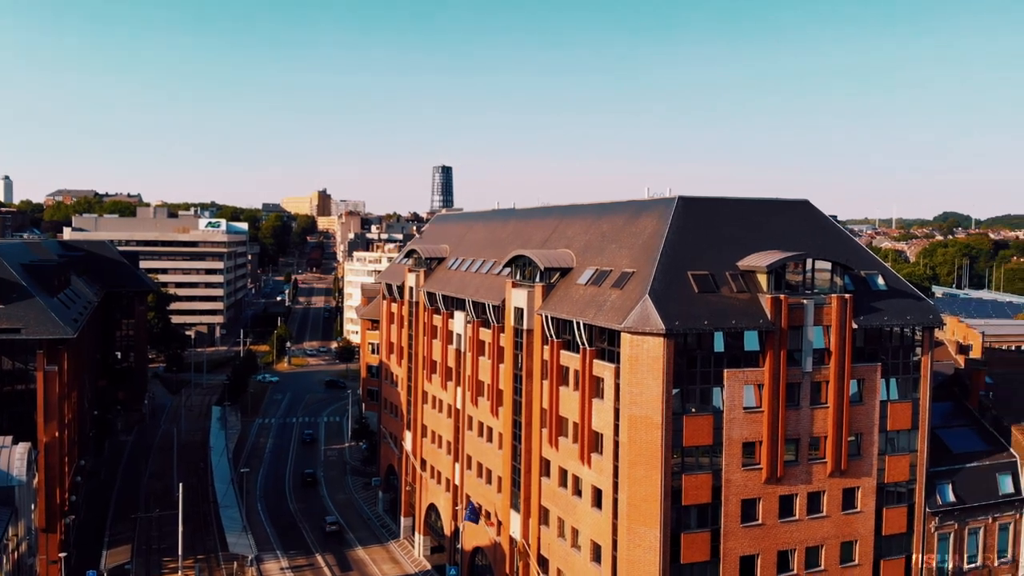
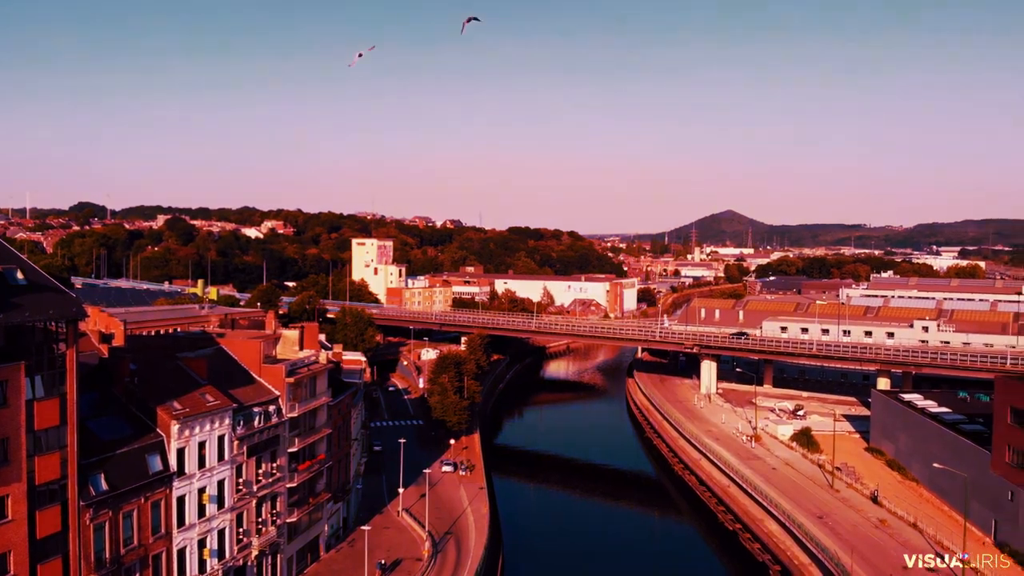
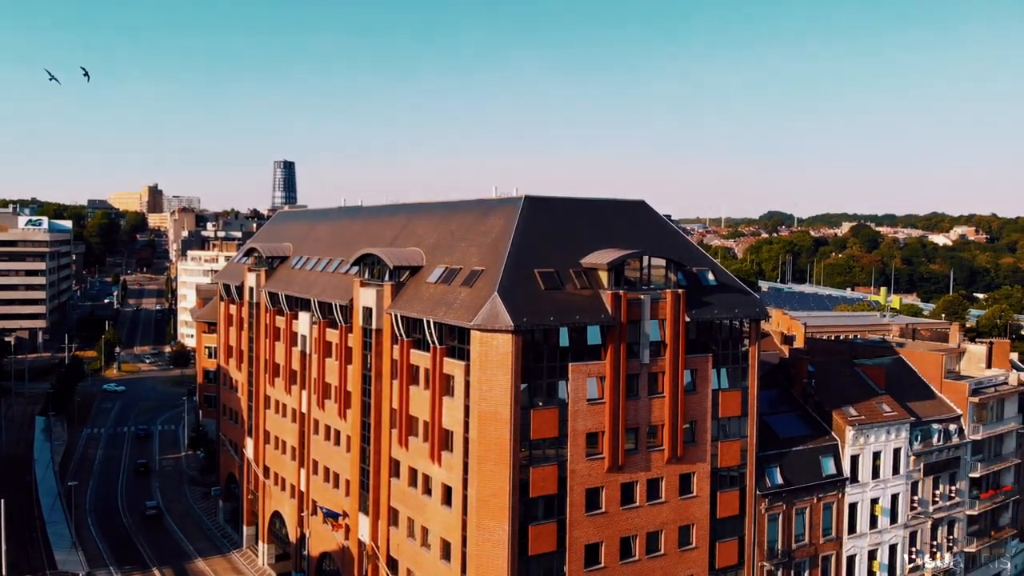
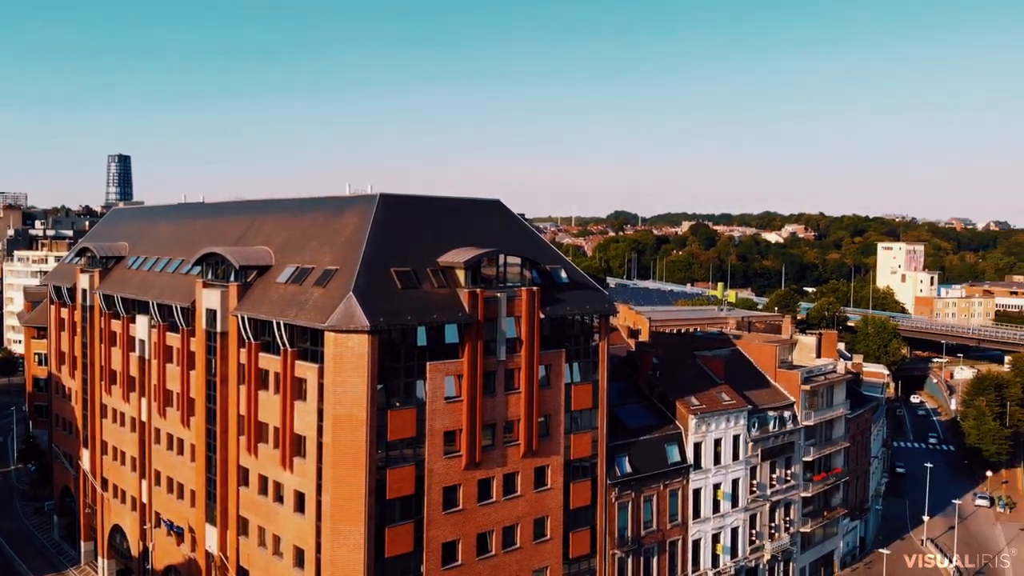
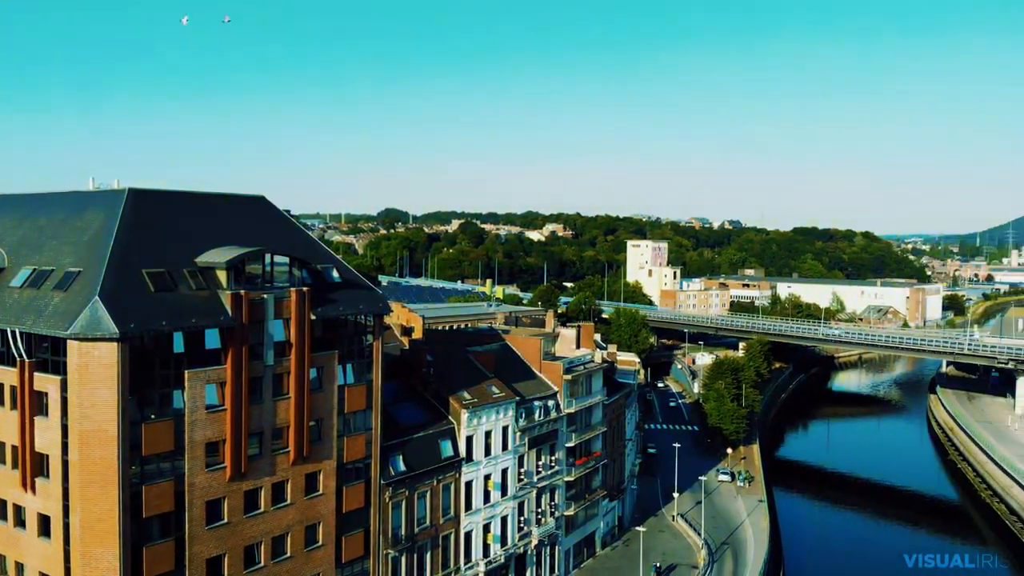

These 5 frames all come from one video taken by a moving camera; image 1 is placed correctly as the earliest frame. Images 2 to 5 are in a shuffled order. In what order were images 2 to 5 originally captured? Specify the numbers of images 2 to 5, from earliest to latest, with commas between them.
3, 4, 5, 2
